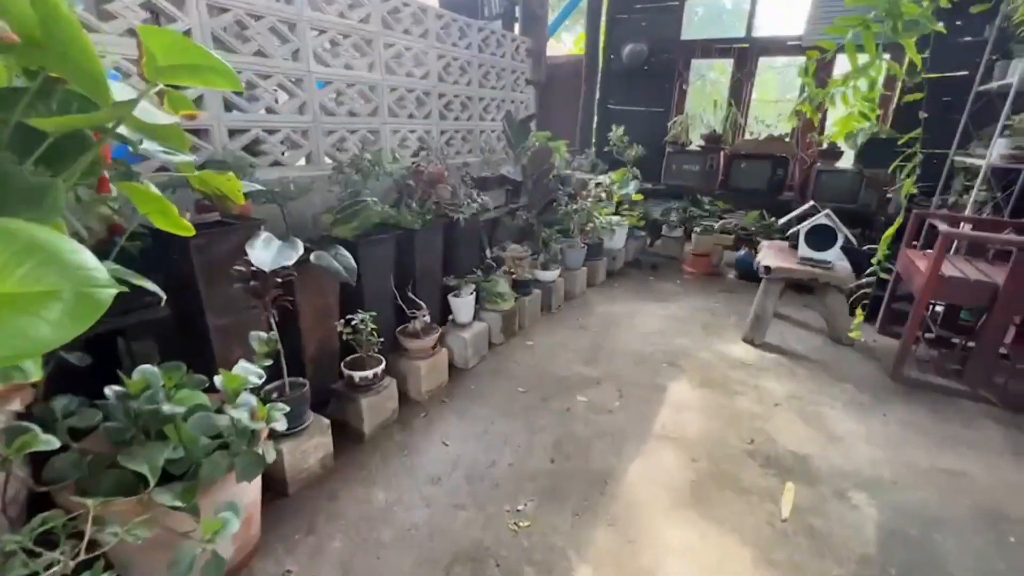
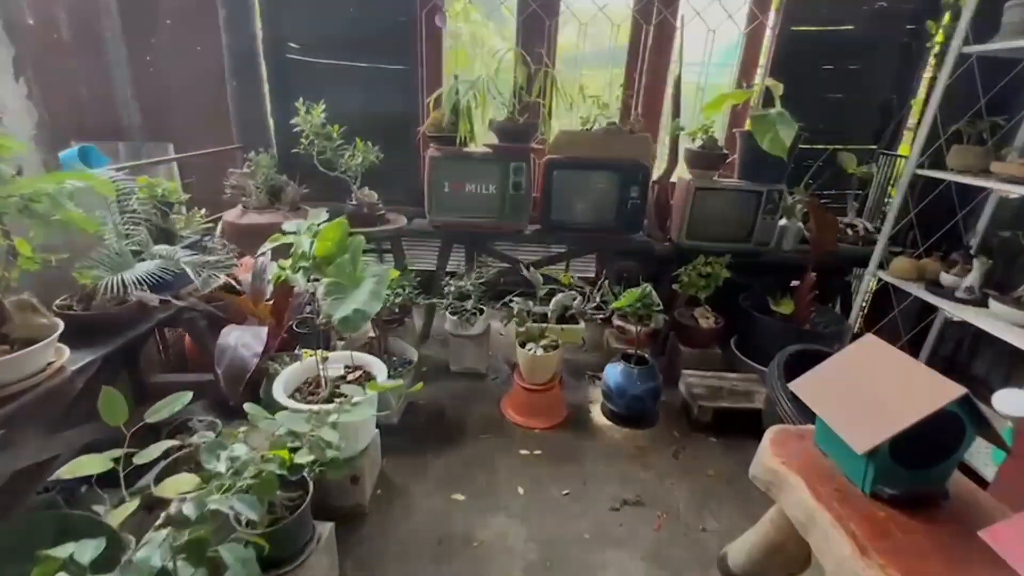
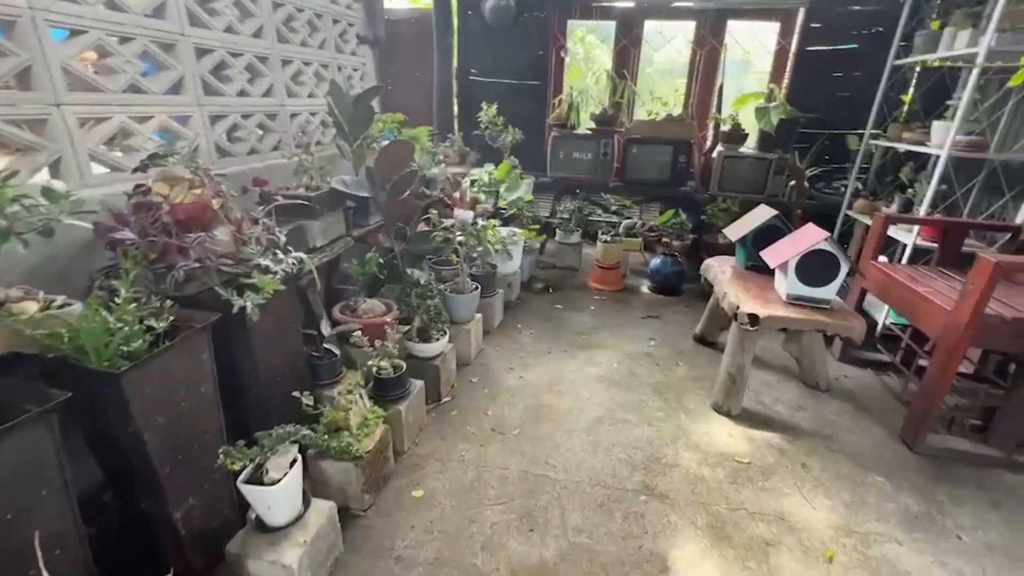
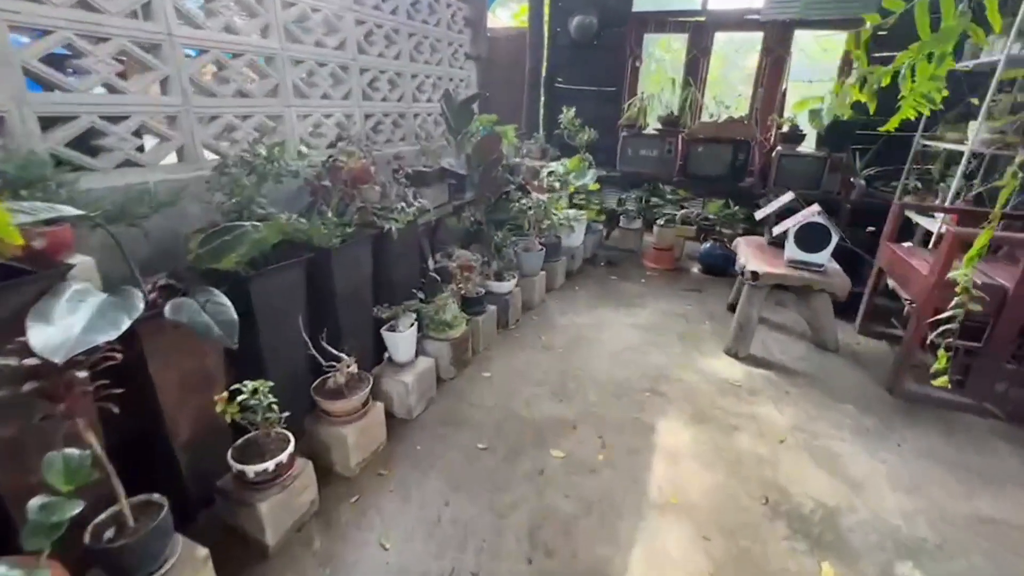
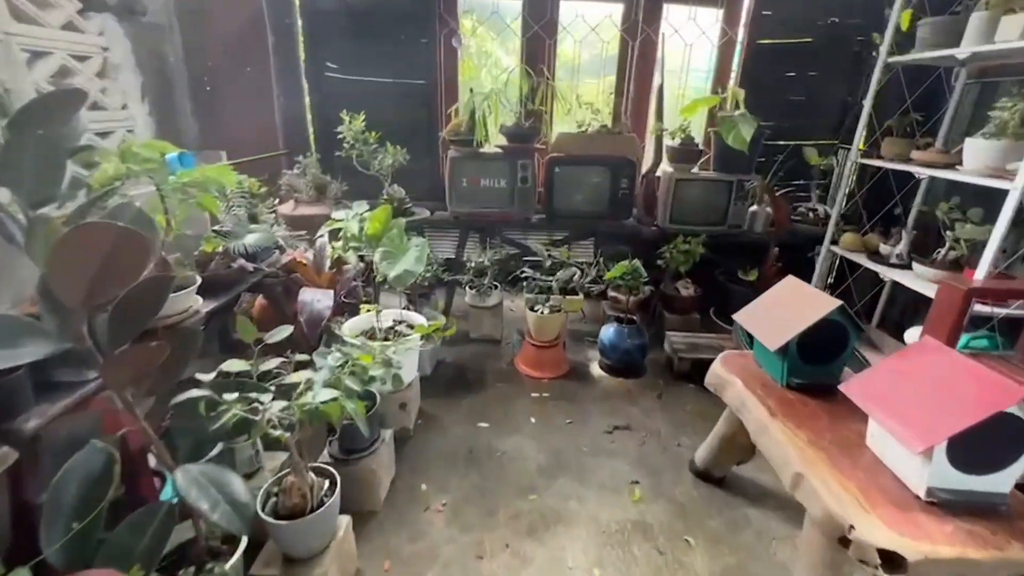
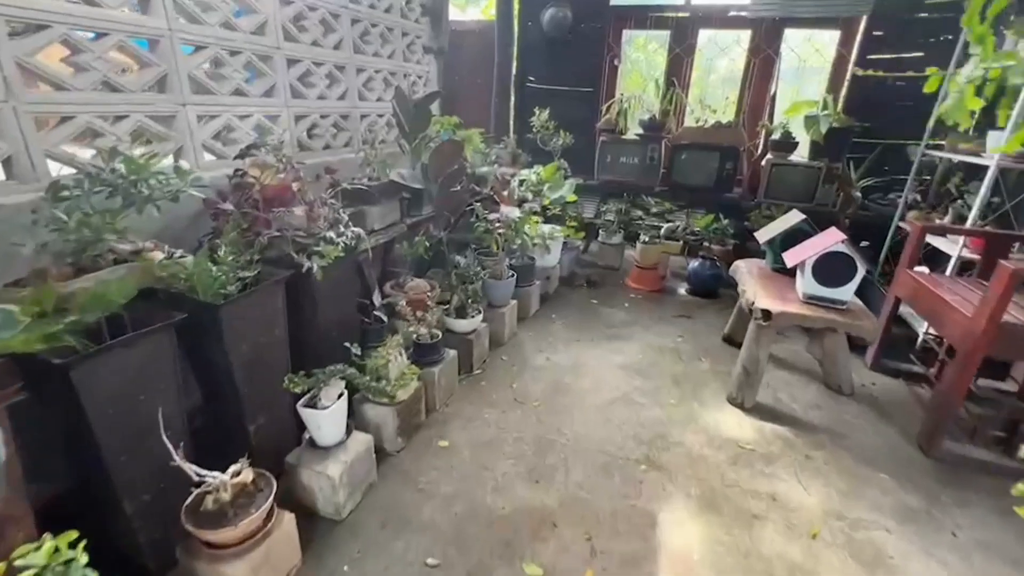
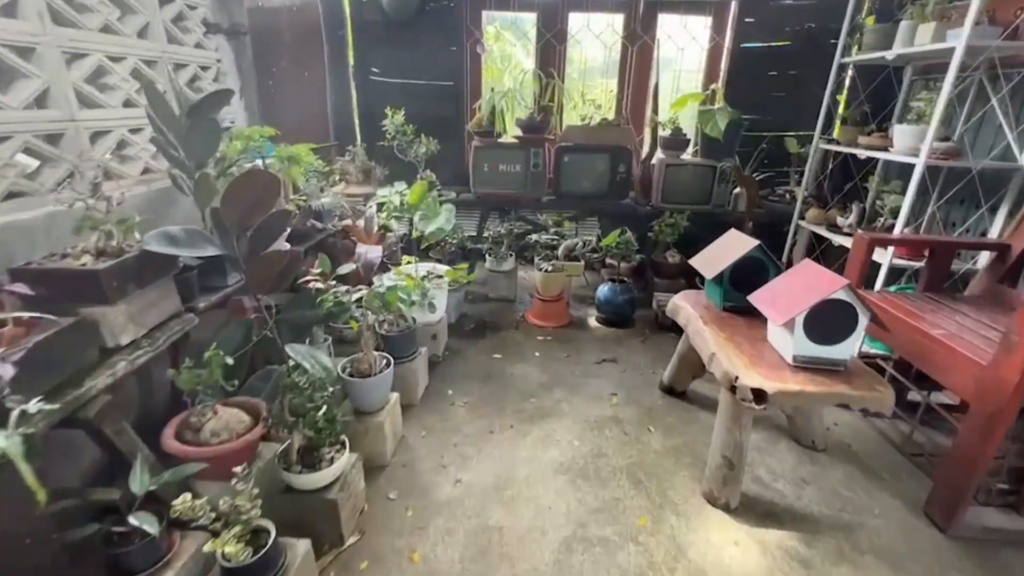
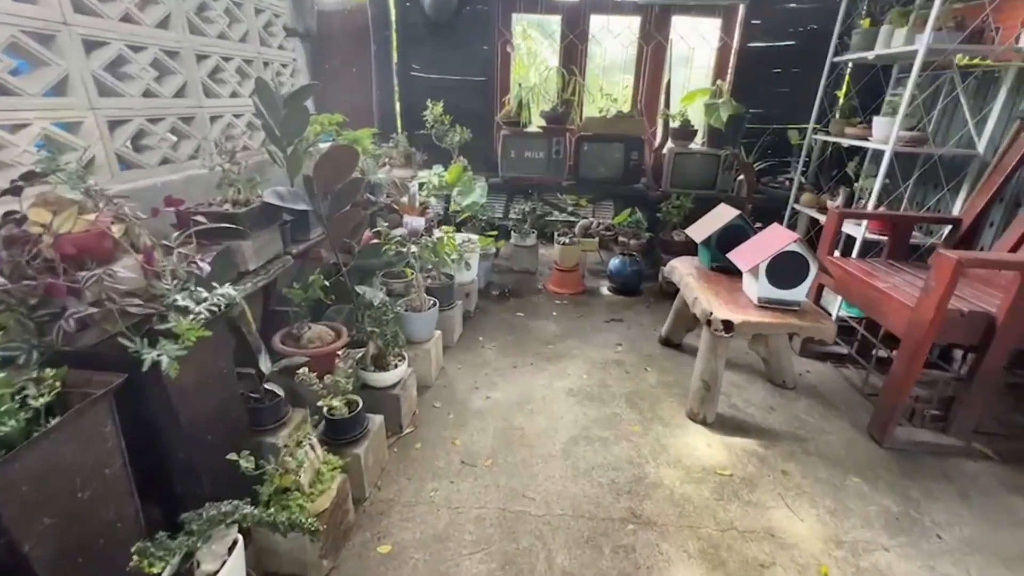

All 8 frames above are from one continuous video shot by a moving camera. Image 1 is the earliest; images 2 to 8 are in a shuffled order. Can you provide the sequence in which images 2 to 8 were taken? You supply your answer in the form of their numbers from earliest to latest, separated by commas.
4, 6, 3, 8, 7, 5, 2
